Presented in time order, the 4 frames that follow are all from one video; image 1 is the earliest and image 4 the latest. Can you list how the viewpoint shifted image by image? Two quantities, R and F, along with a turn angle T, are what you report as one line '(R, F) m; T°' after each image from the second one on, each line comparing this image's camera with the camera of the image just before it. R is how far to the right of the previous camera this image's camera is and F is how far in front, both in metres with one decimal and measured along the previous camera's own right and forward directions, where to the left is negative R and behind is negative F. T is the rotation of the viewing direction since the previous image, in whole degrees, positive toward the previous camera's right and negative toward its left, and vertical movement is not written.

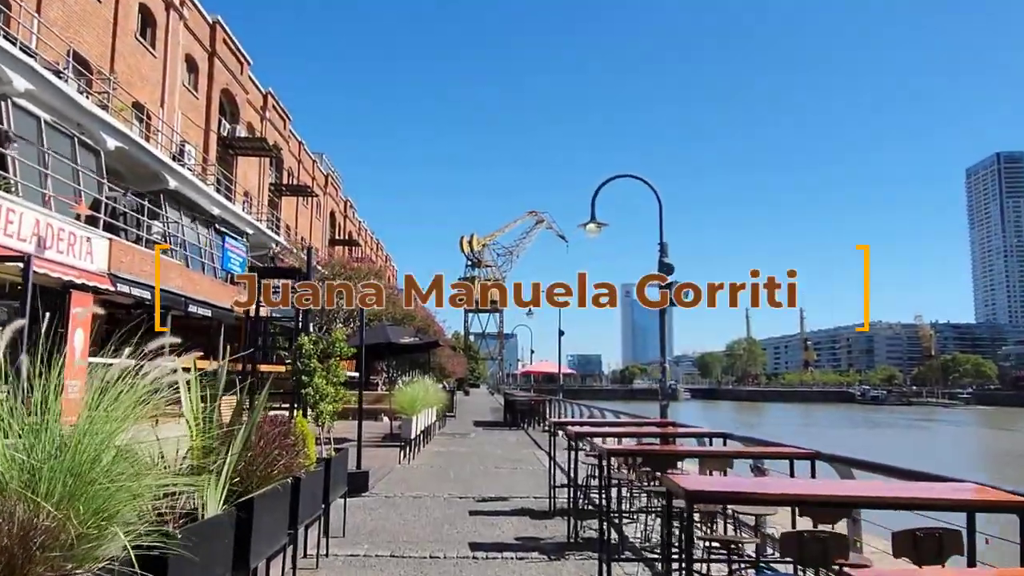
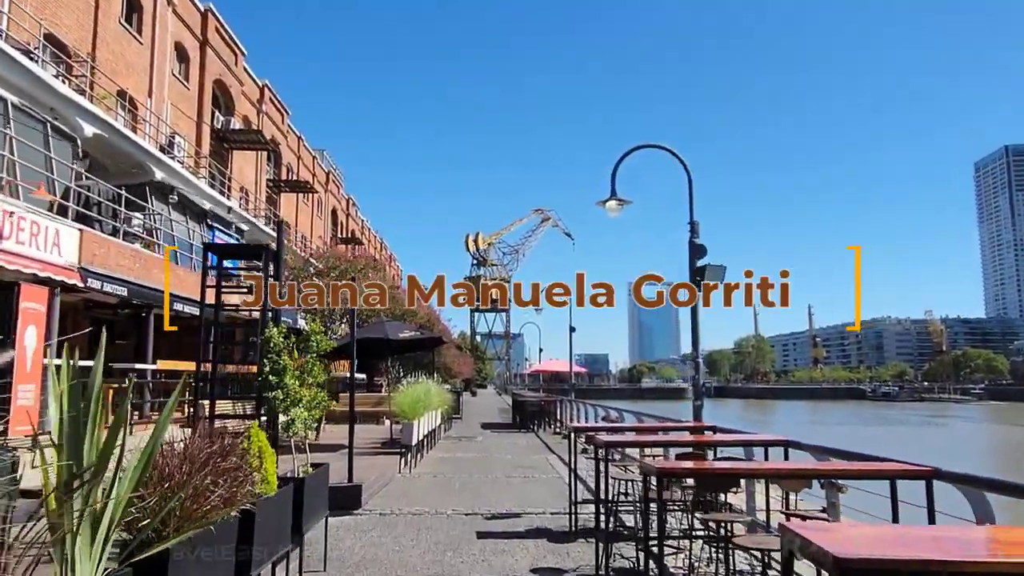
(-0.1, +1.5) m; 0°
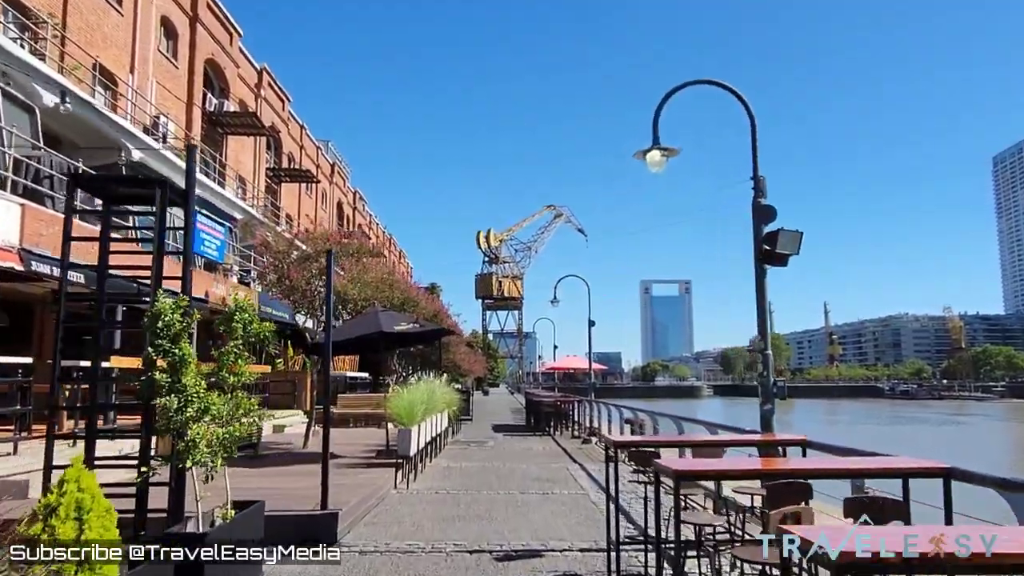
(-0.1, +2.4) m; -1°
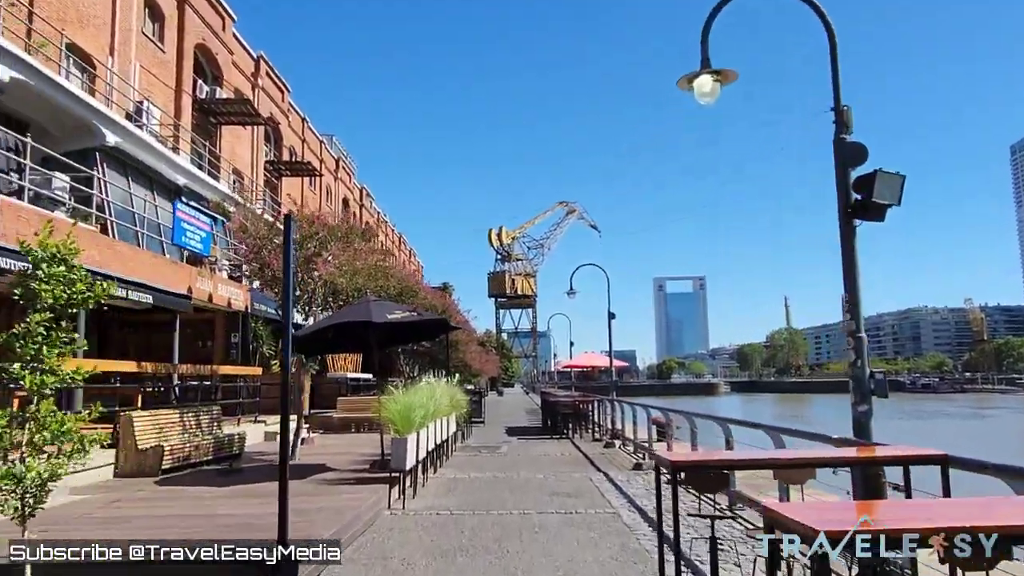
(0.0, +2.0) m; -1°
